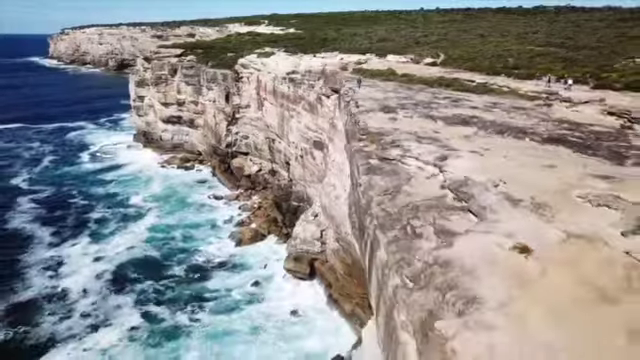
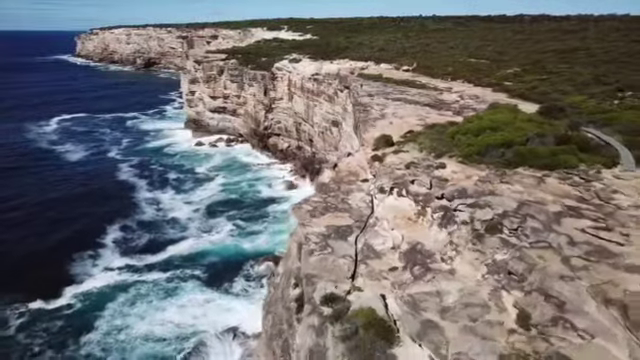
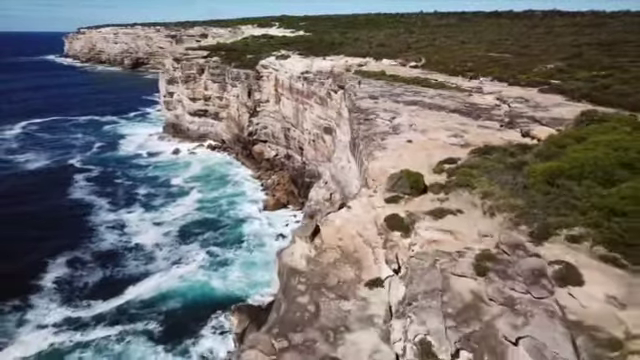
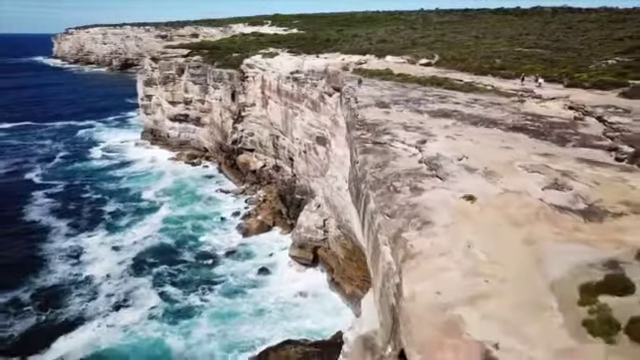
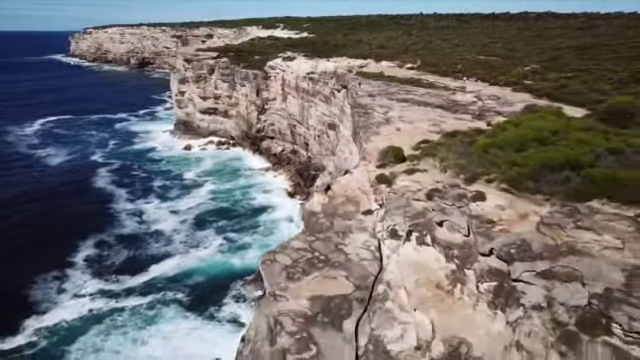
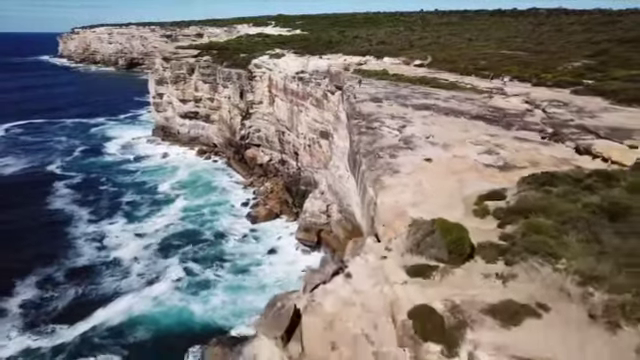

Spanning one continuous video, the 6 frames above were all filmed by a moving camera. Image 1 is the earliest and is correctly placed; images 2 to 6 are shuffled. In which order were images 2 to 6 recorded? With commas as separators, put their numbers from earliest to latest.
4, 6, 3, 5, 2
